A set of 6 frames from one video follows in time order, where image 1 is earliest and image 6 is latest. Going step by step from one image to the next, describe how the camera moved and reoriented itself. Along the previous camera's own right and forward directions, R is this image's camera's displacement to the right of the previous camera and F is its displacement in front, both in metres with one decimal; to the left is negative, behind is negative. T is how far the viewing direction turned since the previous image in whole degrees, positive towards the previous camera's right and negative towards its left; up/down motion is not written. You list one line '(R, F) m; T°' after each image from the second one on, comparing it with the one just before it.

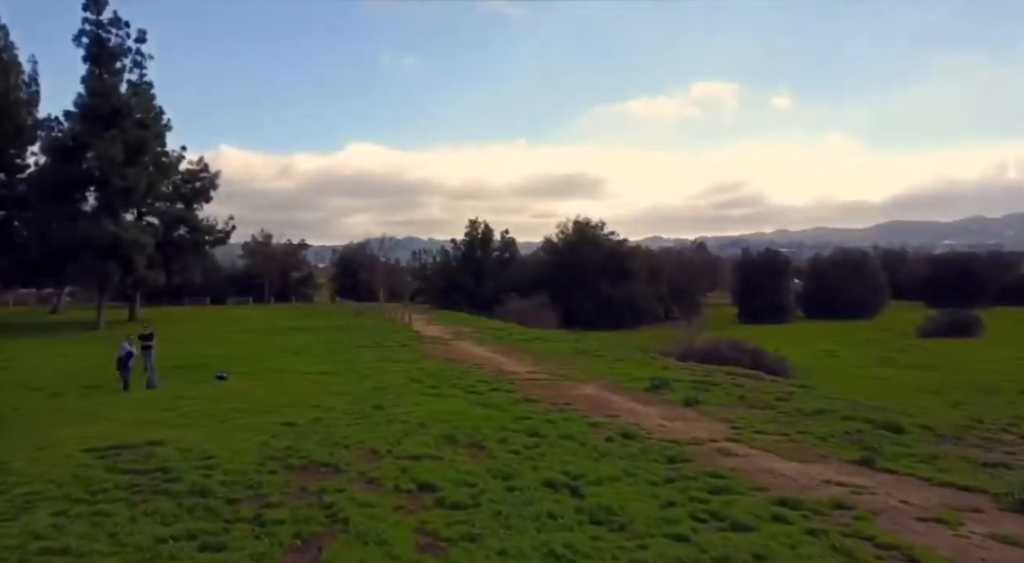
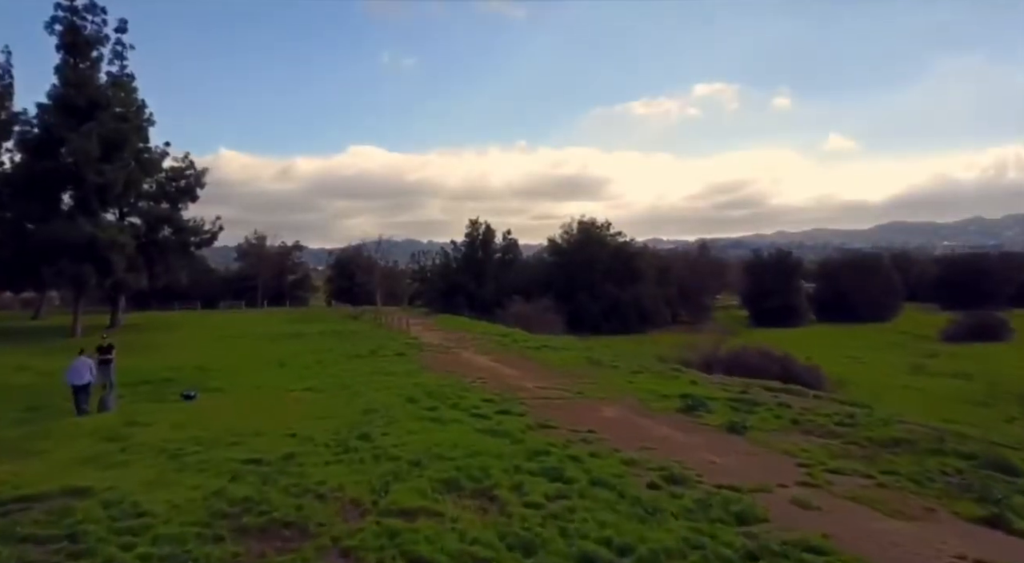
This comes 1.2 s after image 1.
(-0.2, +2.0) m; 0°
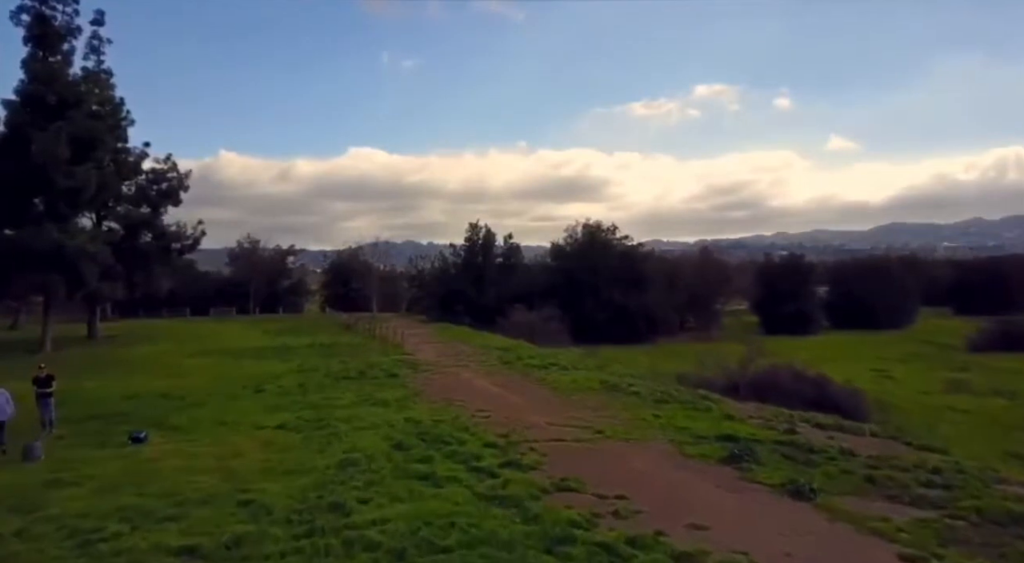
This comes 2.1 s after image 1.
(-0.1, +2.1) m; 0°
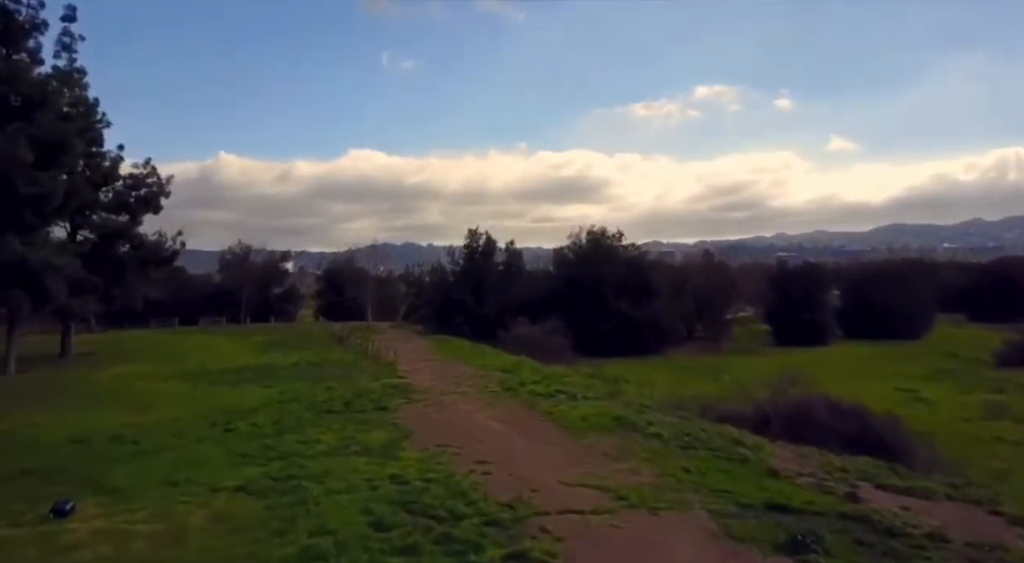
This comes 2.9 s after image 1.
(-0.1, +2.0) m; 0°
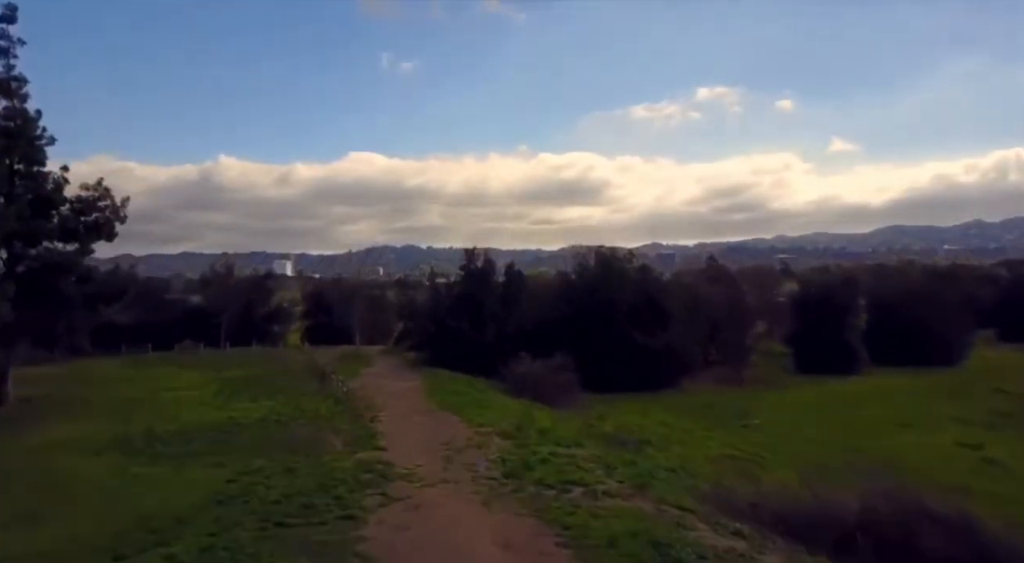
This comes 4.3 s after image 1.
(-0.1, +3.8) m; 0°
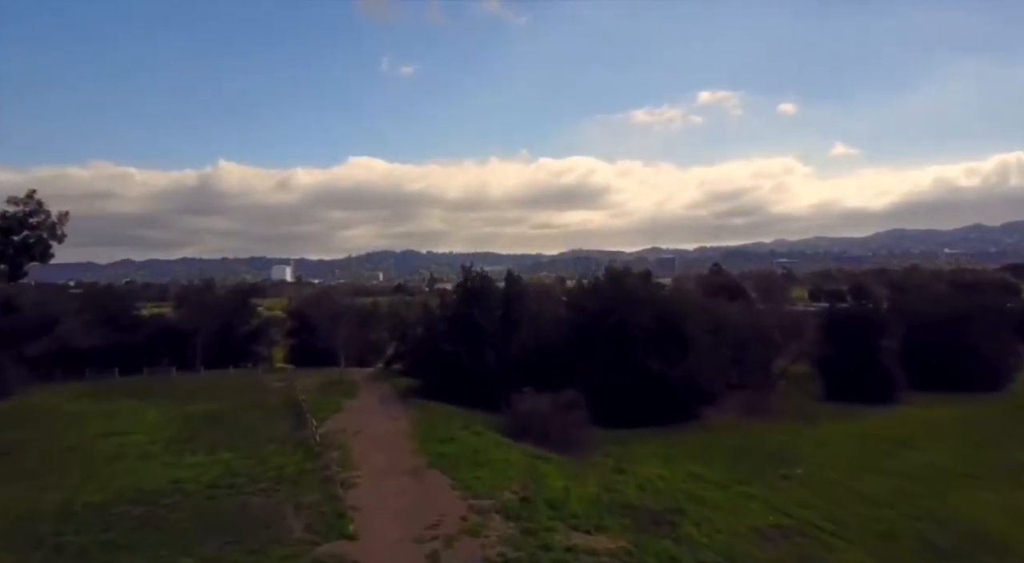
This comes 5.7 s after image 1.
(-0.1, +4.1) m; 0°
